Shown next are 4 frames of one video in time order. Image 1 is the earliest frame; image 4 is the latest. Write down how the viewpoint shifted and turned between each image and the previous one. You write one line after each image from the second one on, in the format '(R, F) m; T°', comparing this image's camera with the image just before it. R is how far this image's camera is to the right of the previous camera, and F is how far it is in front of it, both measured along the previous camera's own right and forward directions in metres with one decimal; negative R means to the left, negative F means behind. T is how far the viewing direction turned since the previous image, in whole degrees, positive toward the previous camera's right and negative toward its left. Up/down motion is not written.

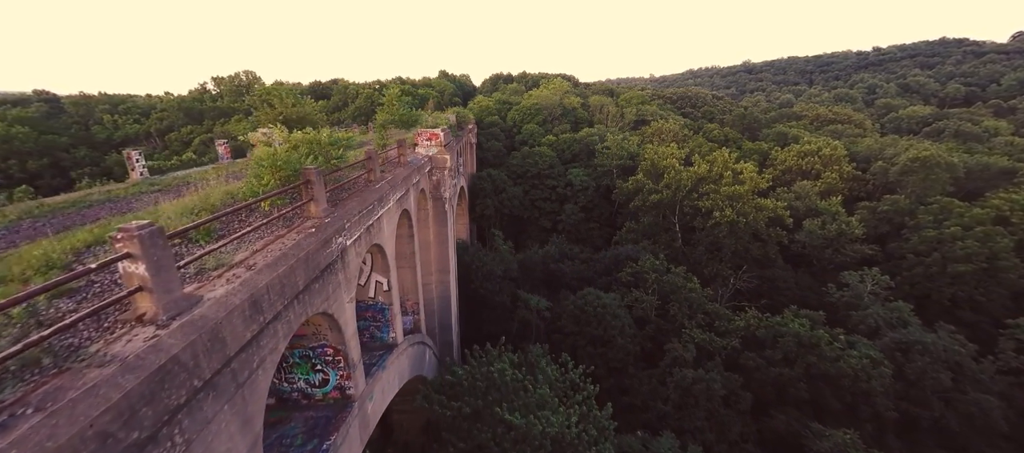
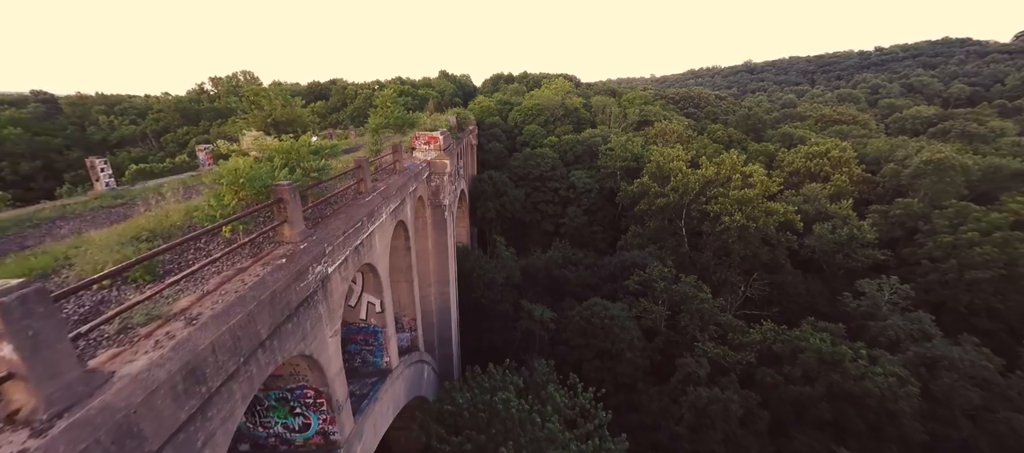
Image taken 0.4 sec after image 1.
(-0.1, +0.6) m; 0°
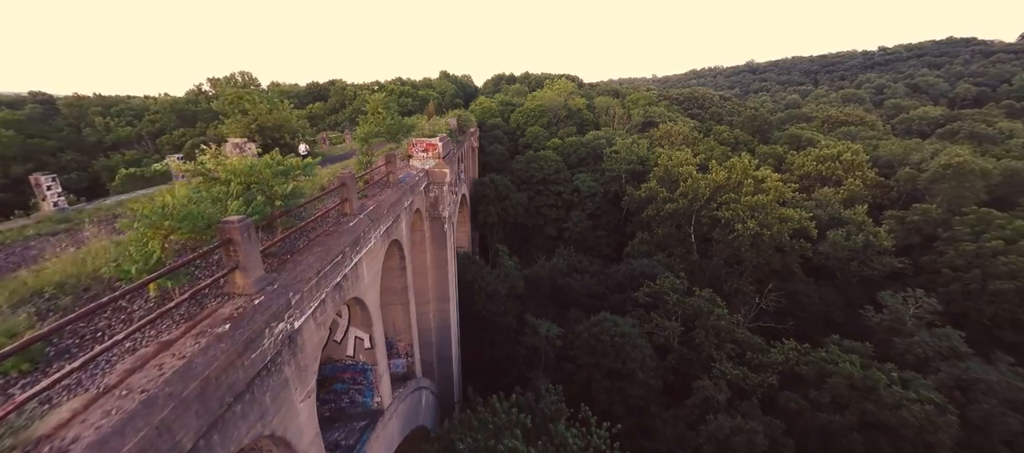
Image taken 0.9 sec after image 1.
(-0.1, +0.7) m; 0°
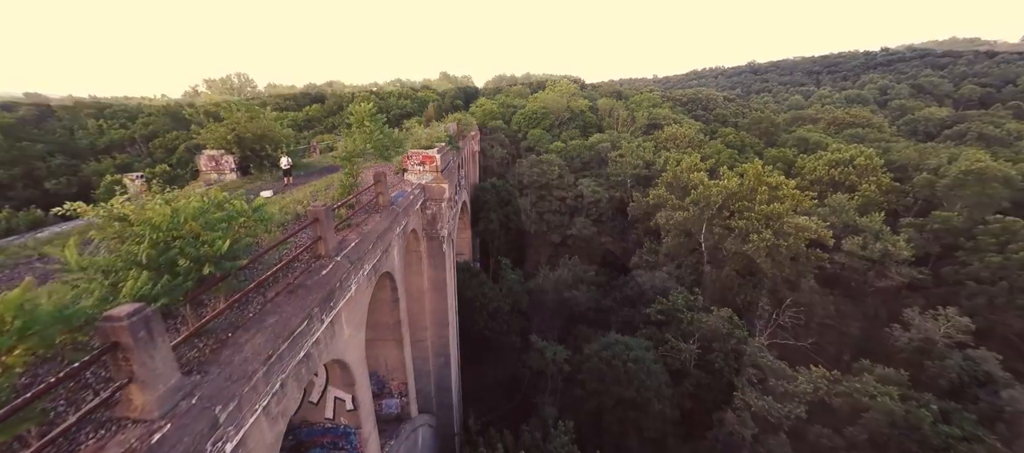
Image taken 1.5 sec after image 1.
(-0.1, +0.8) m; 0°
